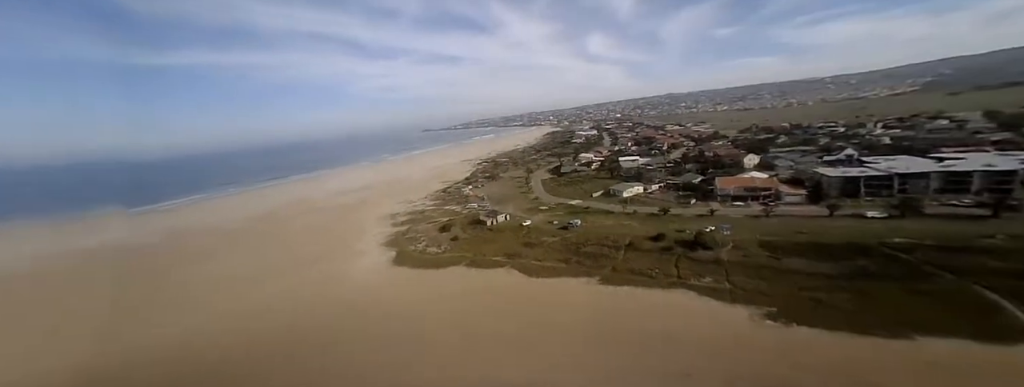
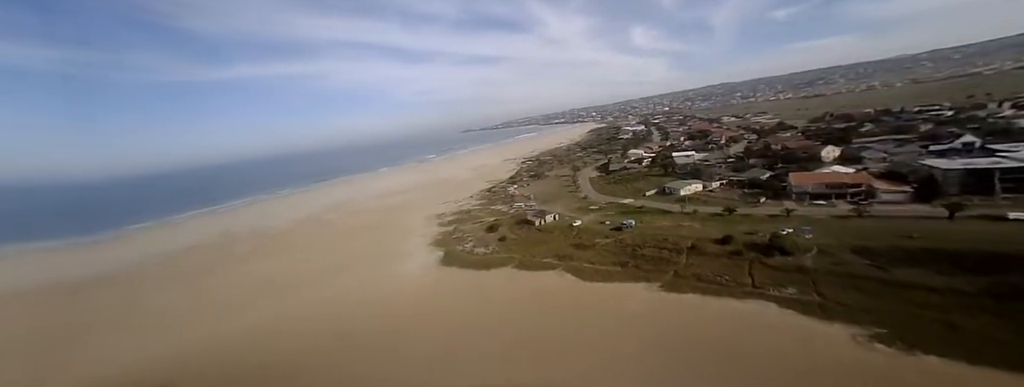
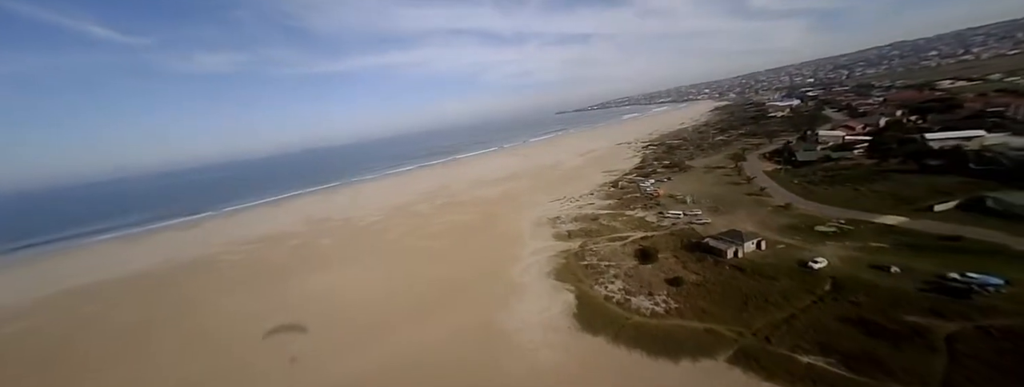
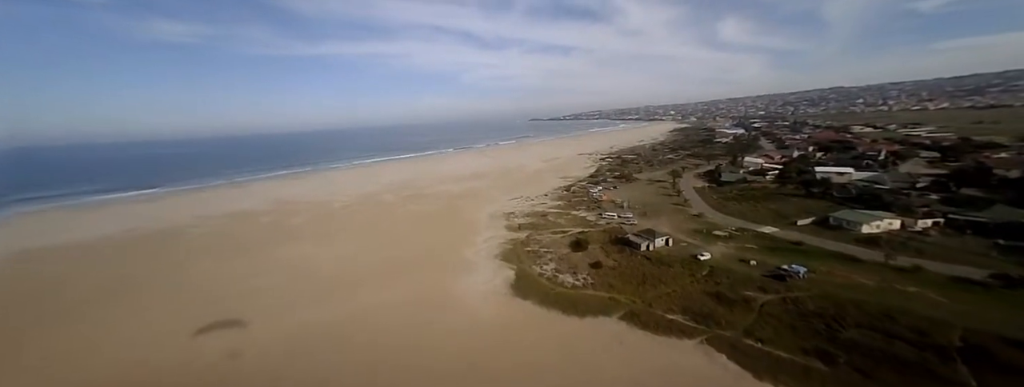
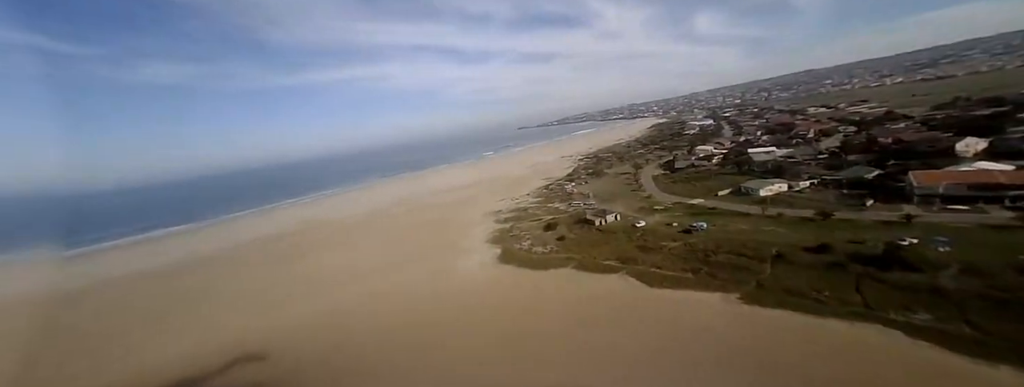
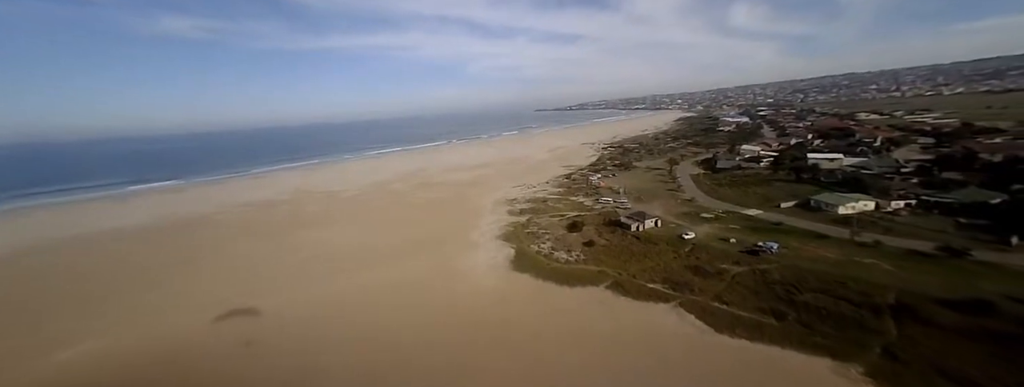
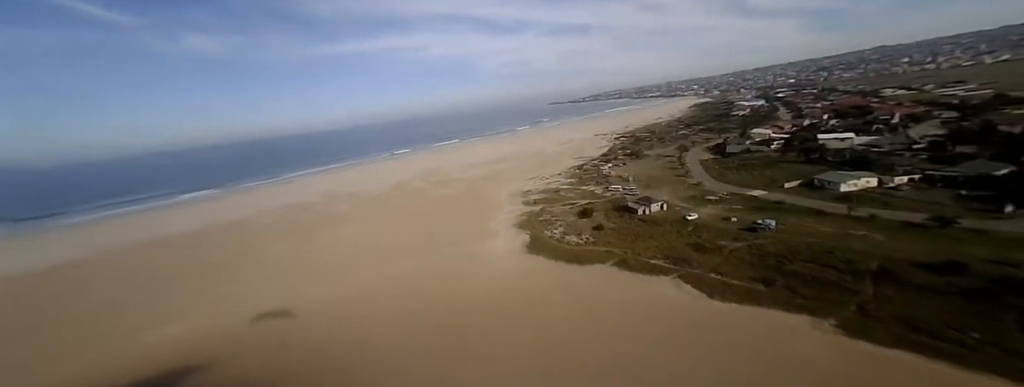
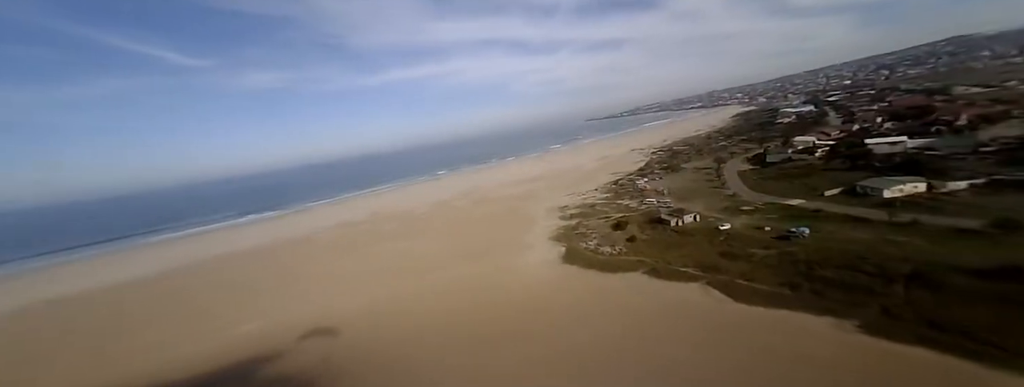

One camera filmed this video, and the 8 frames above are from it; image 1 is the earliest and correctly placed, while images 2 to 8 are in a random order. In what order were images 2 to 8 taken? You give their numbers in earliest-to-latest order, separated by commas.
2, 5, 8, 7, 6, 4, 3
